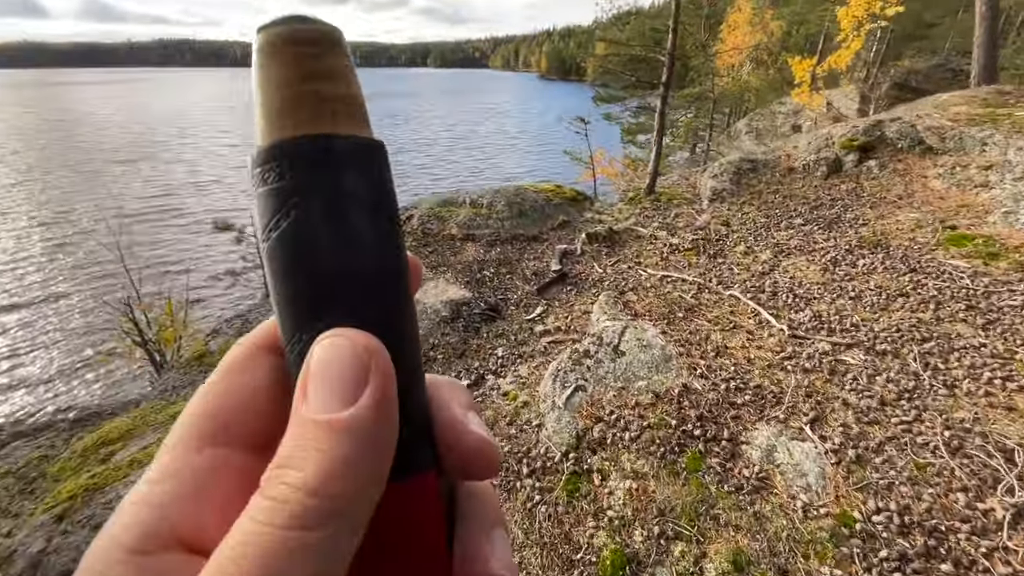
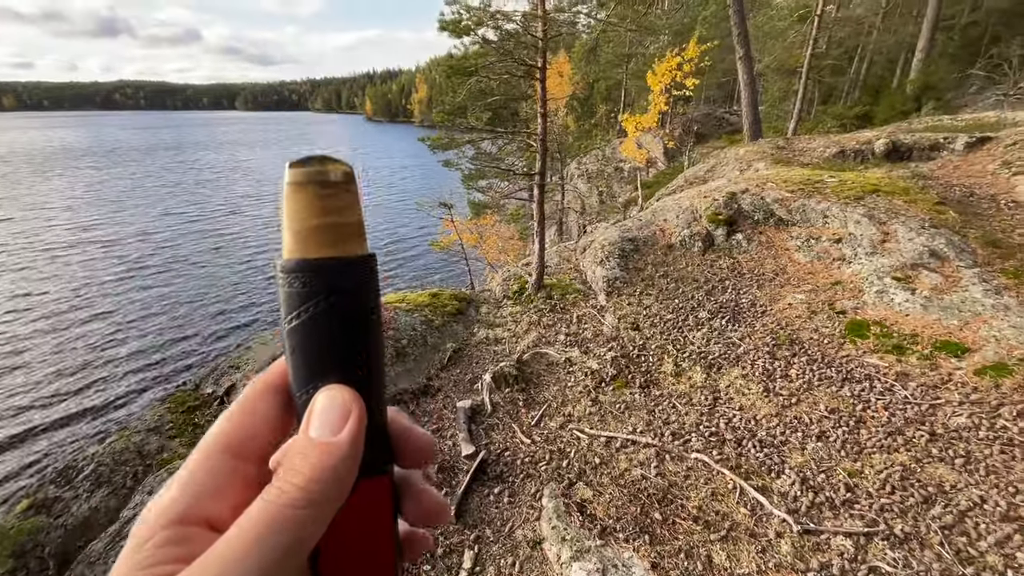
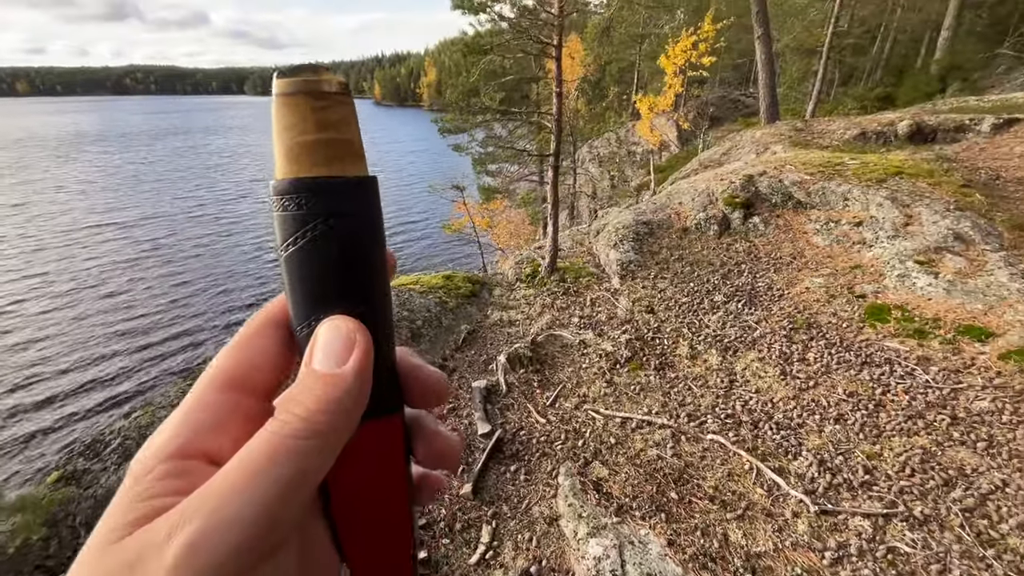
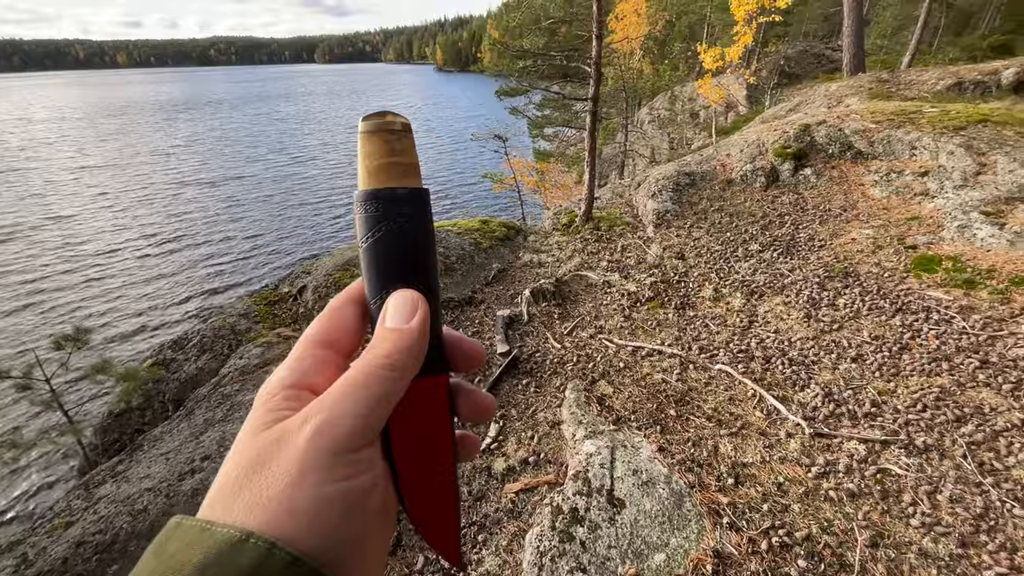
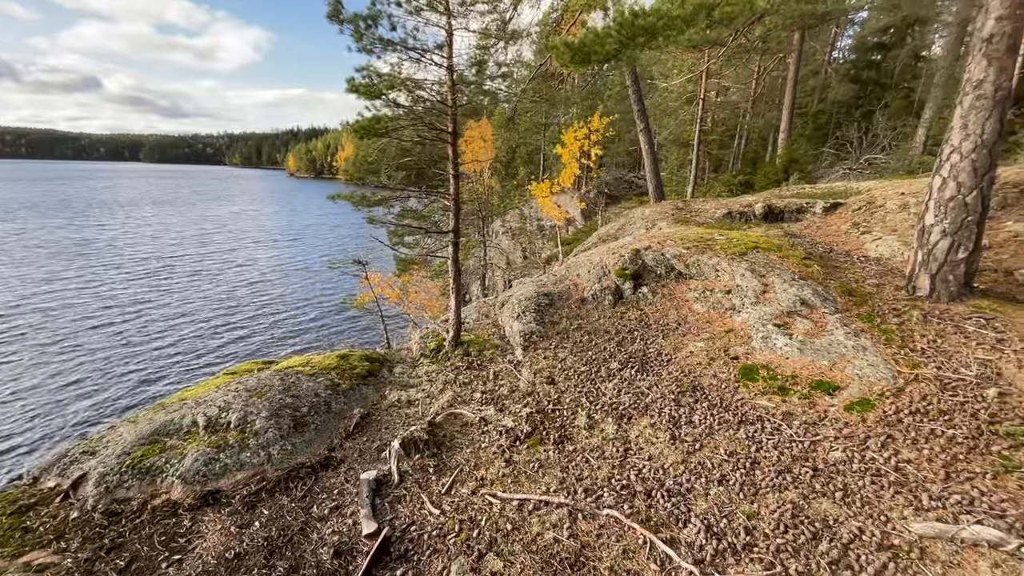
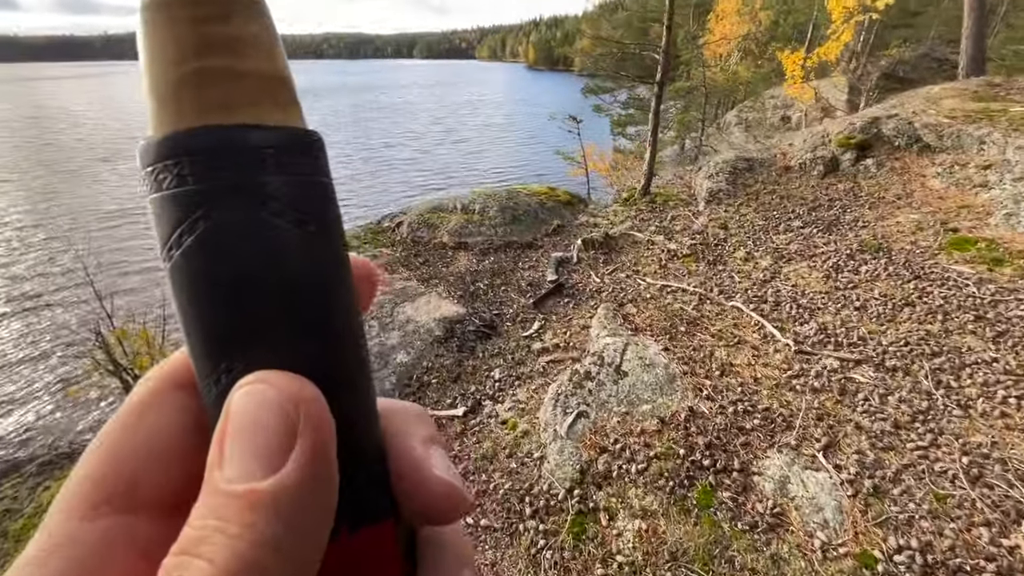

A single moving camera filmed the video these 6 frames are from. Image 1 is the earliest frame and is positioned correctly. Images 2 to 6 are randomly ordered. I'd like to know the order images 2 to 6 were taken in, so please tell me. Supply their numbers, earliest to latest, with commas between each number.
6, 4, 3, 2, 5
